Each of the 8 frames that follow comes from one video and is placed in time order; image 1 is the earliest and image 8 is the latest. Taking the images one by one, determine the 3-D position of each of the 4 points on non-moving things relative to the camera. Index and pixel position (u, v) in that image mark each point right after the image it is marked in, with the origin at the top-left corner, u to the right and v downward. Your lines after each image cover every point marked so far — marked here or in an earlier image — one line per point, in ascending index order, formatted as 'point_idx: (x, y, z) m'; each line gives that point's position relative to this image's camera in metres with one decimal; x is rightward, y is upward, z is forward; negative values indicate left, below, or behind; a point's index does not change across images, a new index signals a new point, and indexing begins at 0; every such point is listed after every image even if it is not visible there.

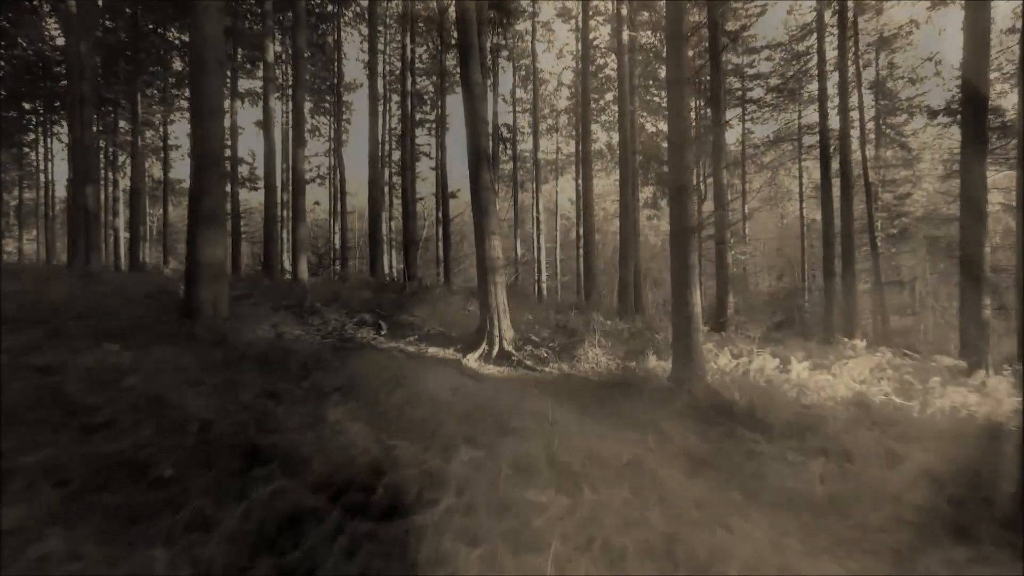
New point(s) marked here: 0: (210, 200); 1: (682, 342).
0: (-4.0, +1.2, +8.9) m
1: (+2.1, -0.7, +8.4) m
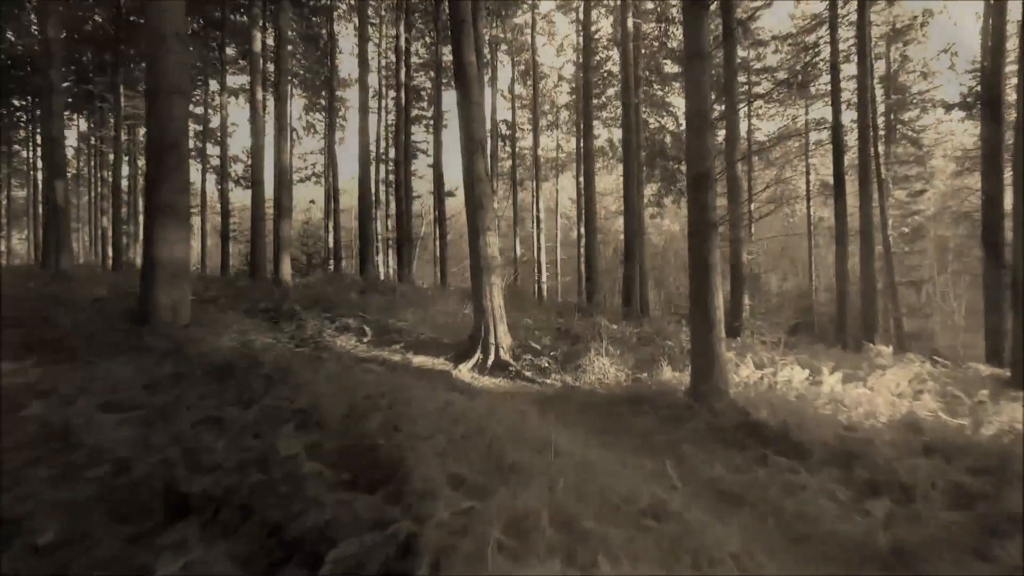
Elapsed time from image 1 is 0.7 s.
0: (-4.0, +1.1, +7.9) m
1: (+2.1, -0.7, +7.4) m
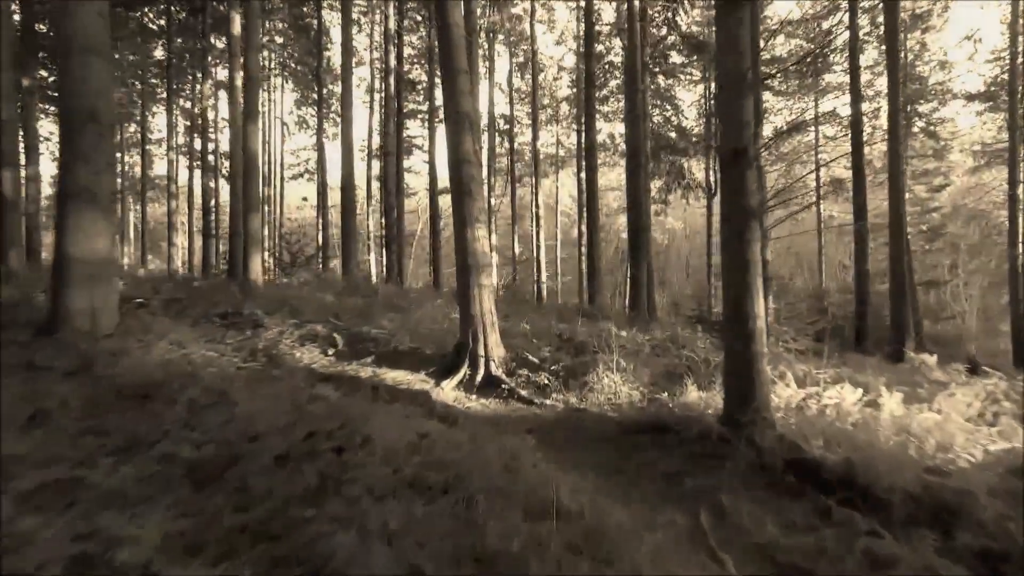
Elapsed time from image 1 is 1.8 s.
0: (-4.1, +1.1, +6.4) m
1: (+2.0, -0.7, +6.0) m
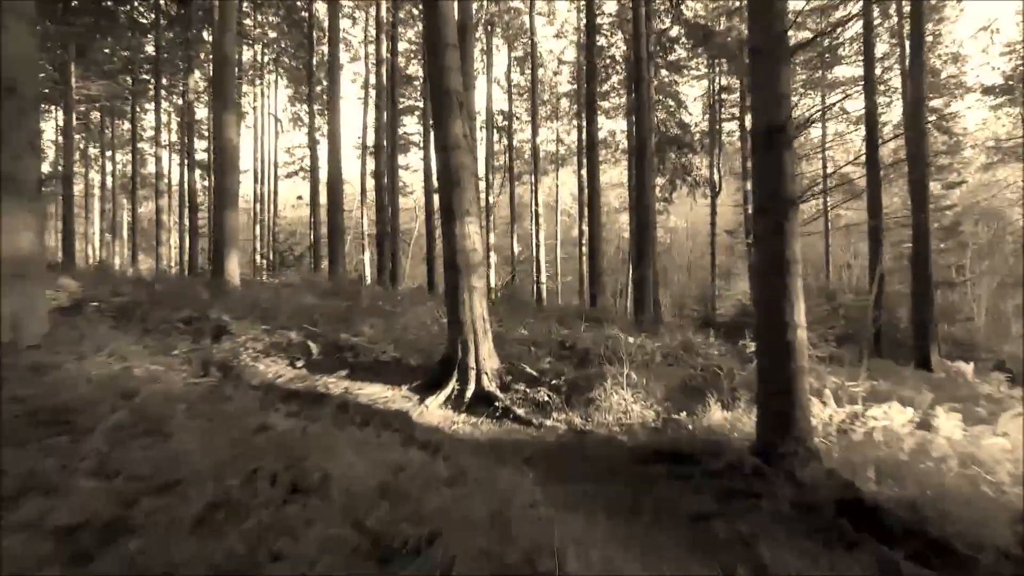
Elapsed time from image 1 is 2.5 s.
0: (-4.2, +1.1, +5.5) m
1: (+1.9, -0.8, +5.0) m
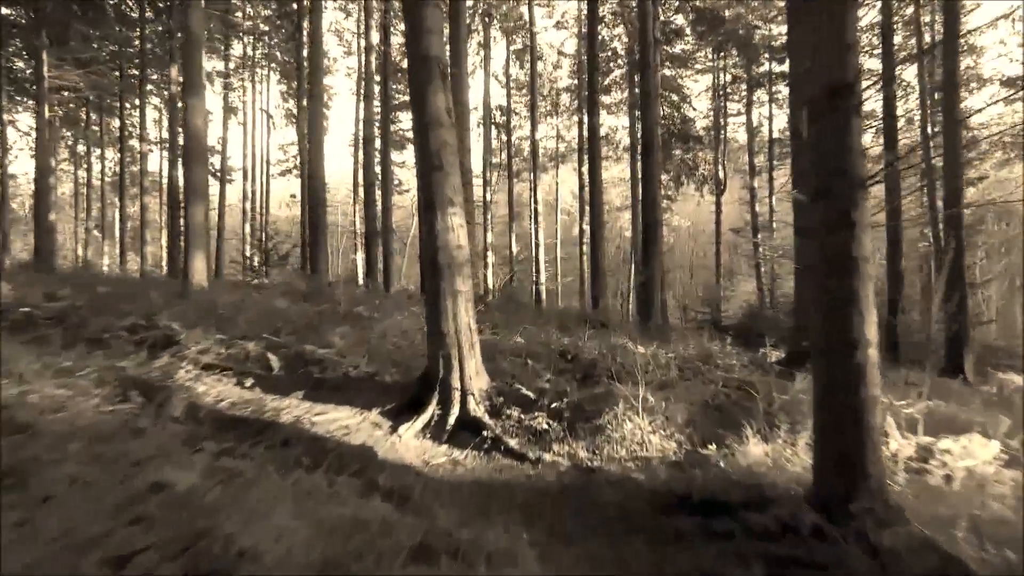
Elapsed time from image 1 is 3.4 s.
0: (-4.2, +1.1, +4.4) m
1: (+1.9, -0.8, +3.9) m
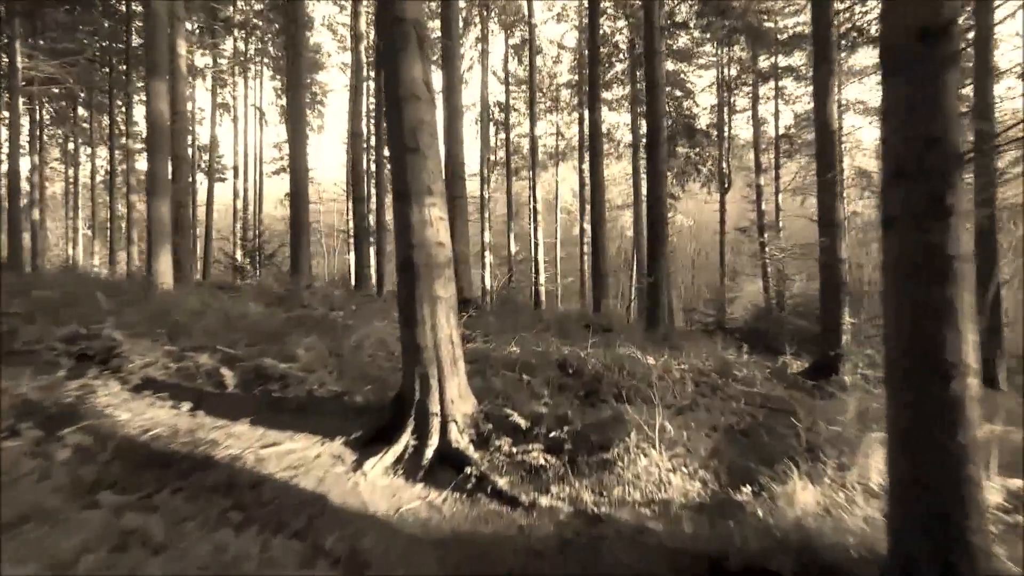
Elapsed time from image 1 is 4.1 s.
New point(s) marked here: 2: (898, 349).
0: (-4.3, +1.0, +3.4) m
1: (+1.8, -0.8, +3.0) m
2: (+1.8, -0.3, +3.0) m
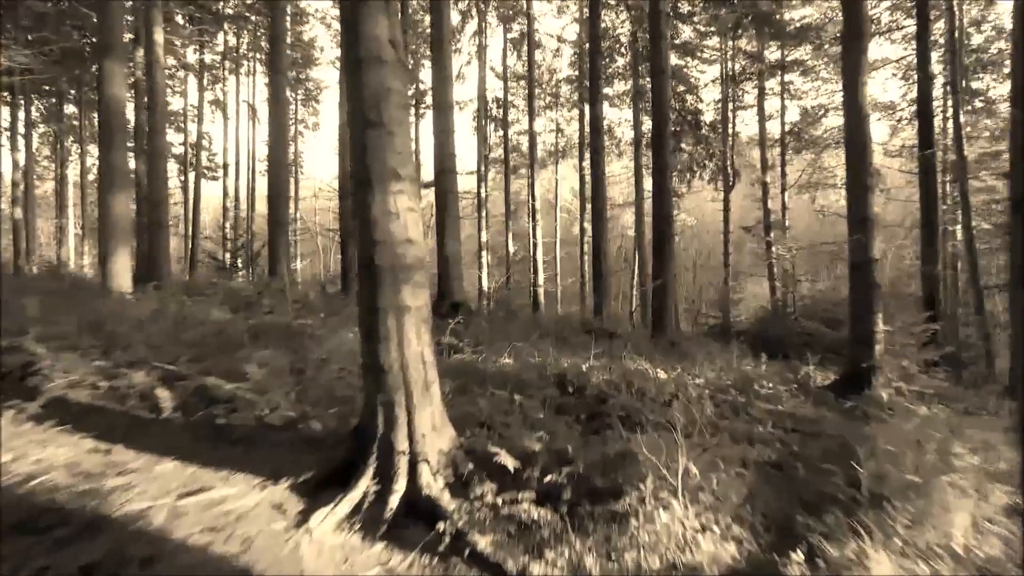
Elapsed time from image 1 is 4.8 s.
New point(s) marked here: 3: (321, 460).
0: (-4.4, +1.0, +2.5) m
1: (+1.7, -0.9, +2.0) m
2: (+1.7, -0.3, +2.1) m
3: (-1.2, -1.1, +4.1) m
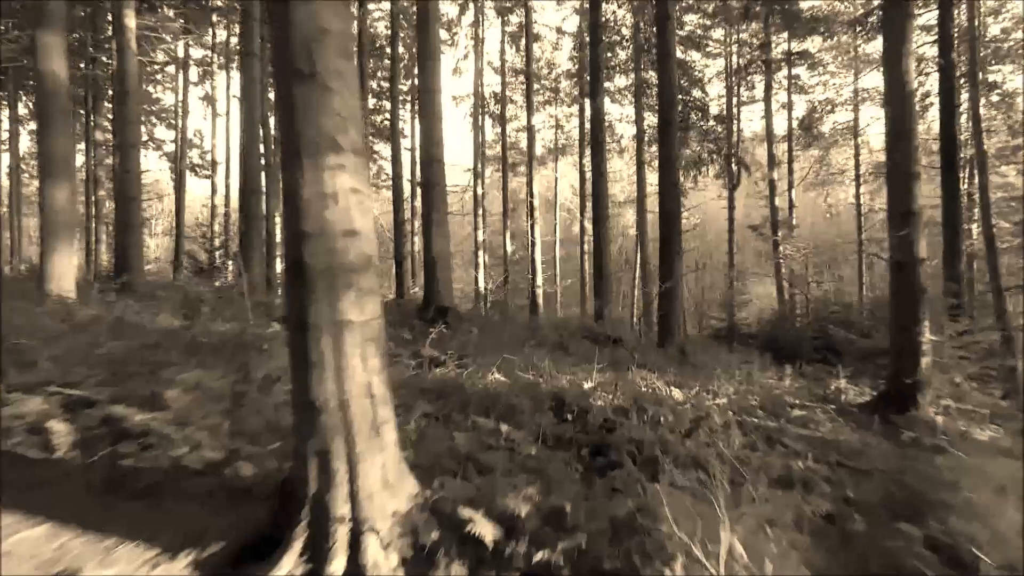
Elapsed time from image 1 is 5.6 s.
0: (-4.5, +0.9, +1.5) m
1: (+1.6, -0.9, +1.1) m
2: (+1.6, -0.4, +1.1) m
3: (-1.3, -1.1, +3.1) m
